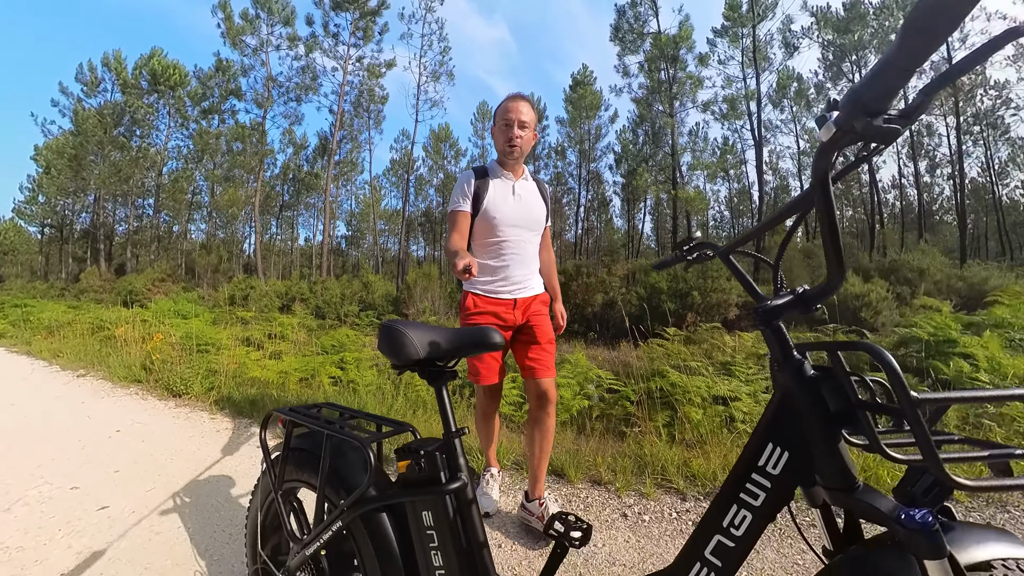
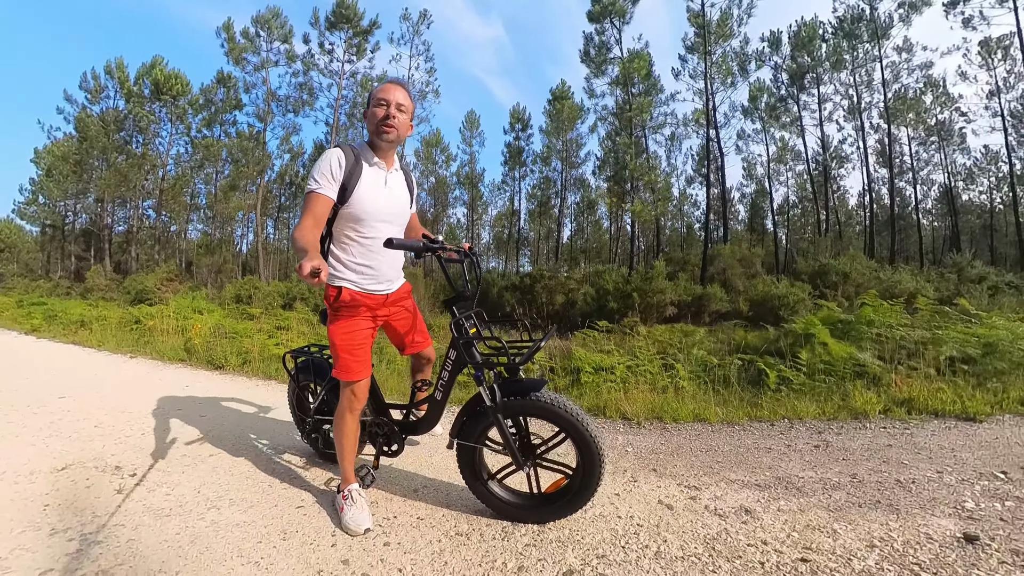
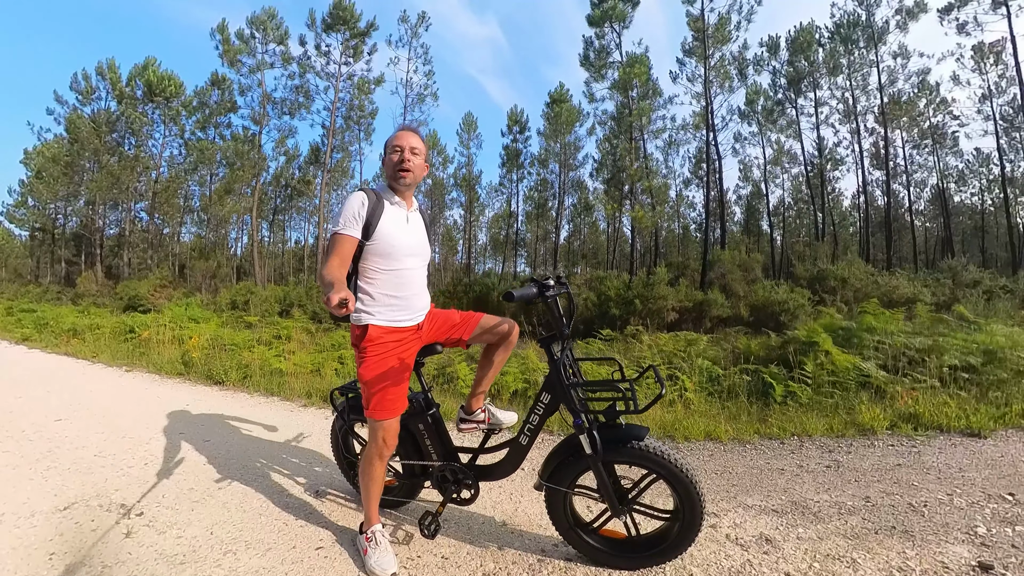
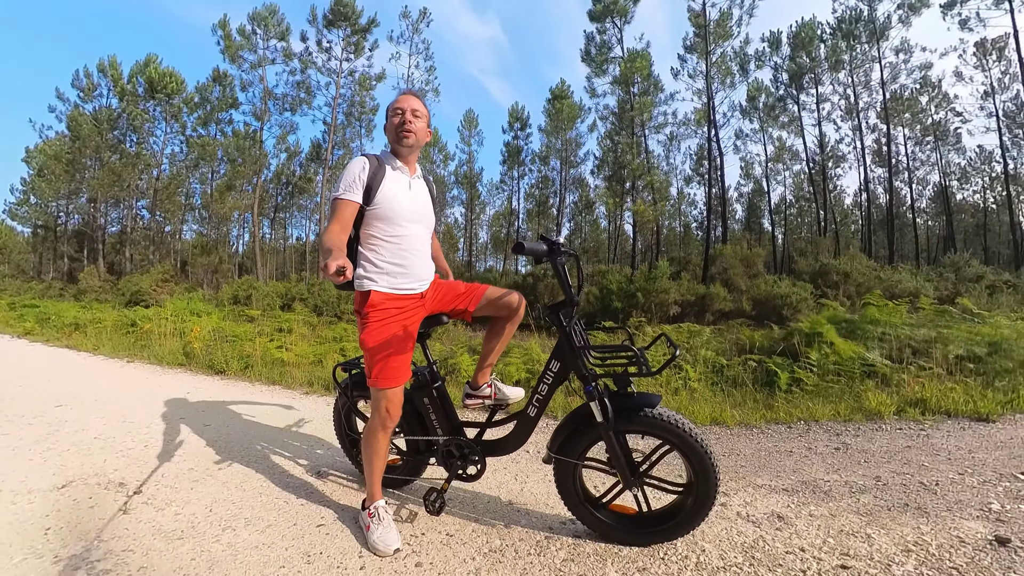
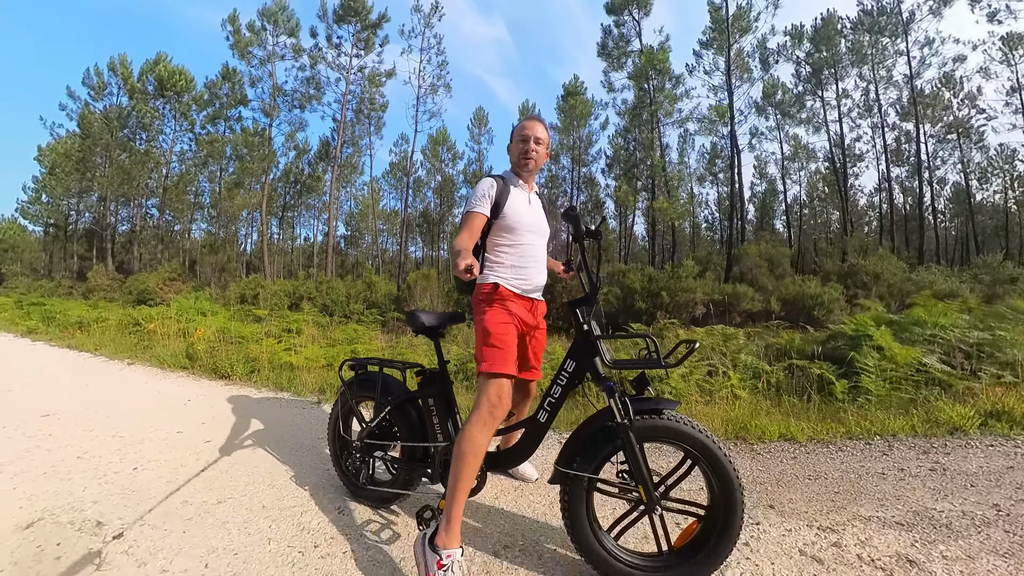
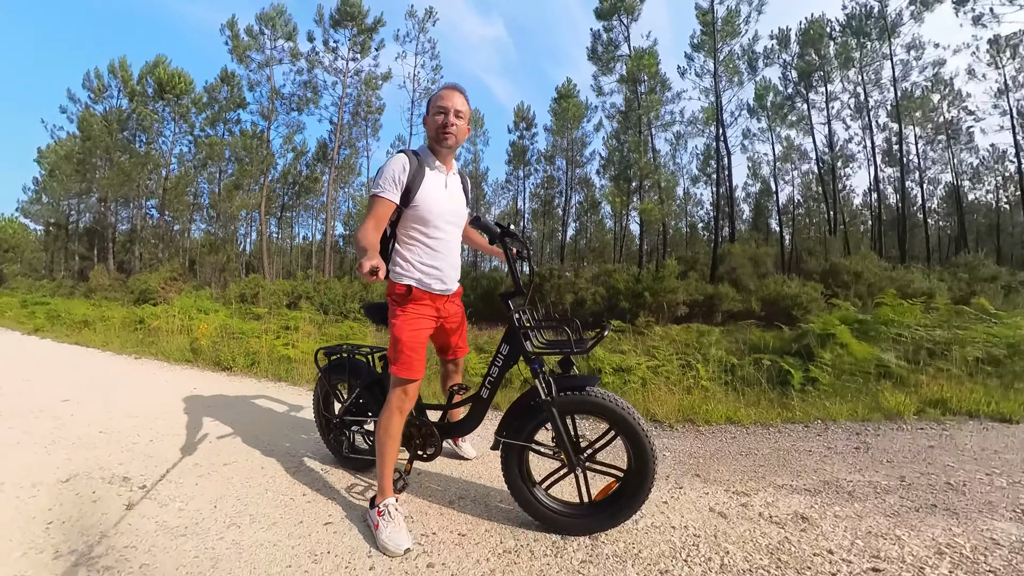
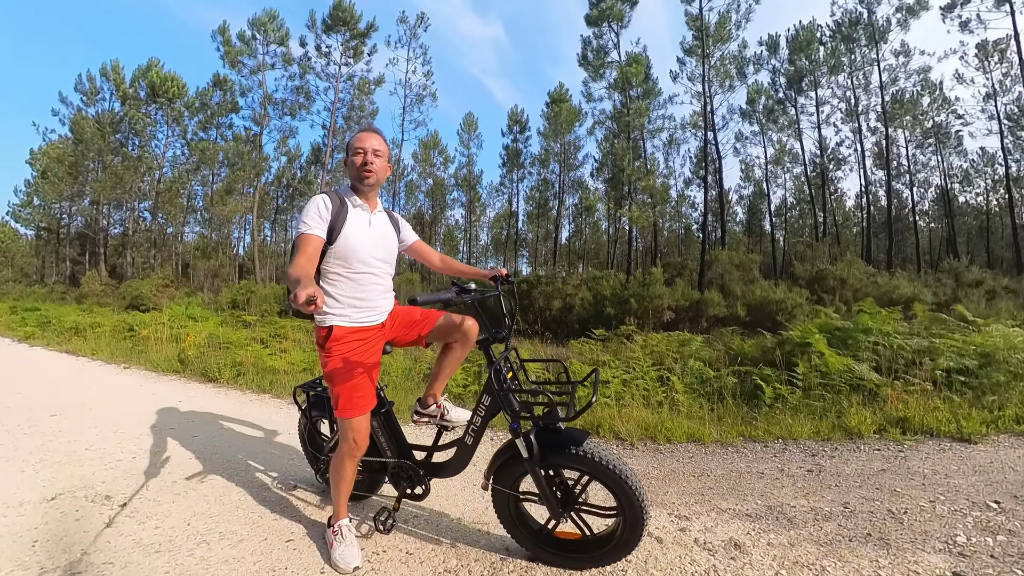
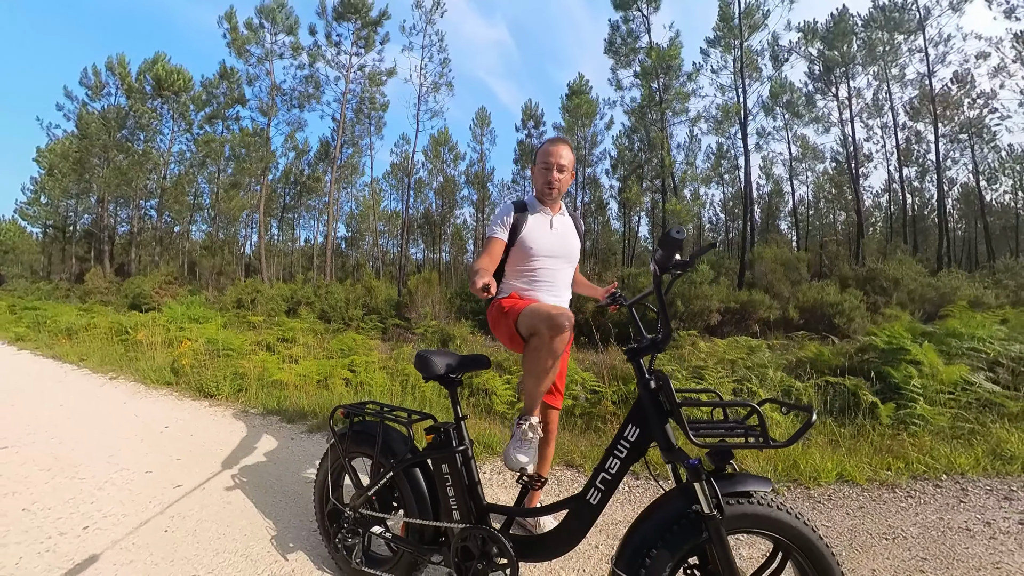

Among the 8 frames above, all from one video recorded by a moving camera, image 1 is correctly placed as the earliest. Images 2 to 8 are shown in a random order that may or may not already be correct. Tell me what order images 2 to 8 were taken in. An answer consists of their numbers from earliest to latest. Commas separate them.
8, 5, 6, 2, 7, 4, 3
